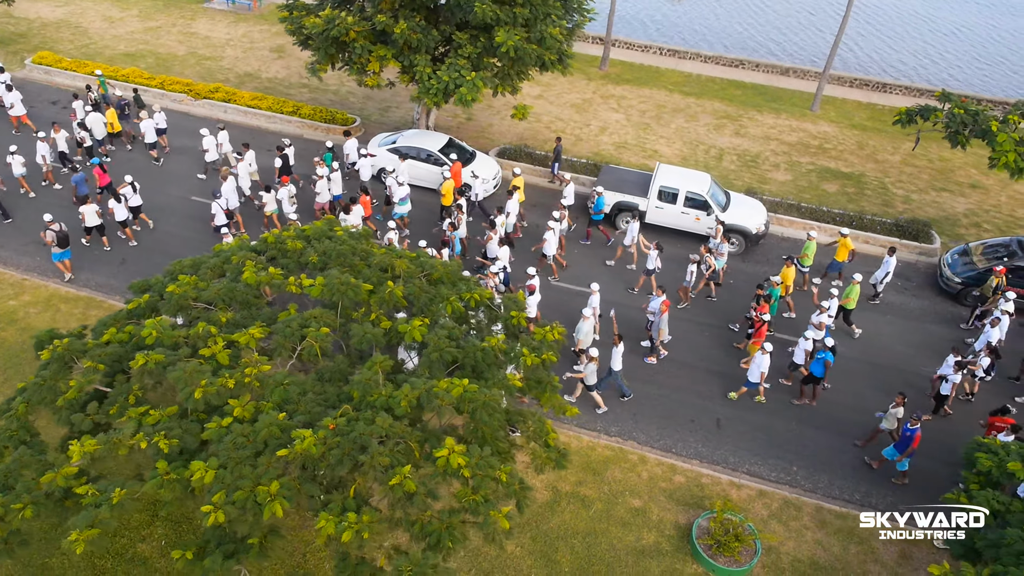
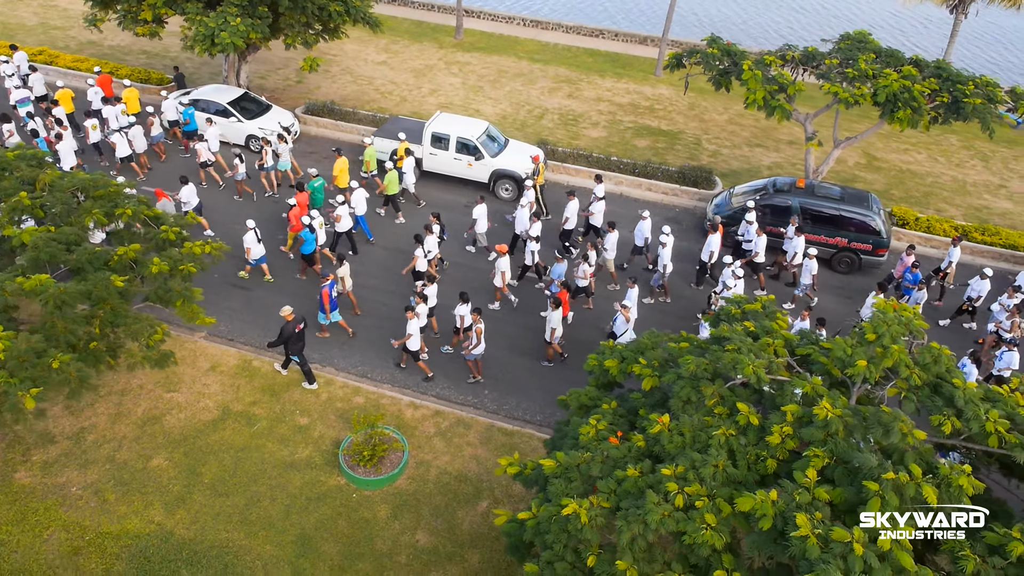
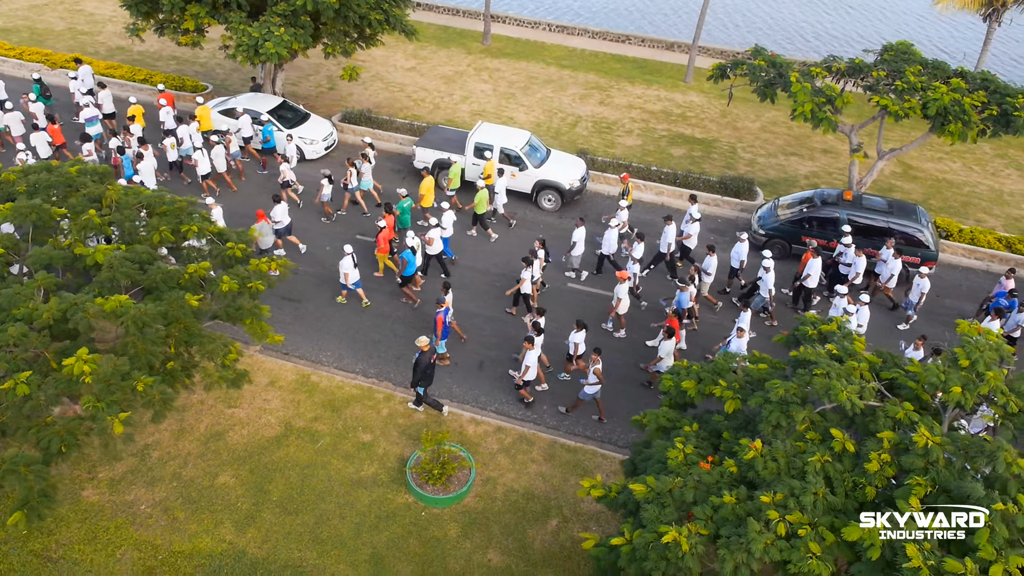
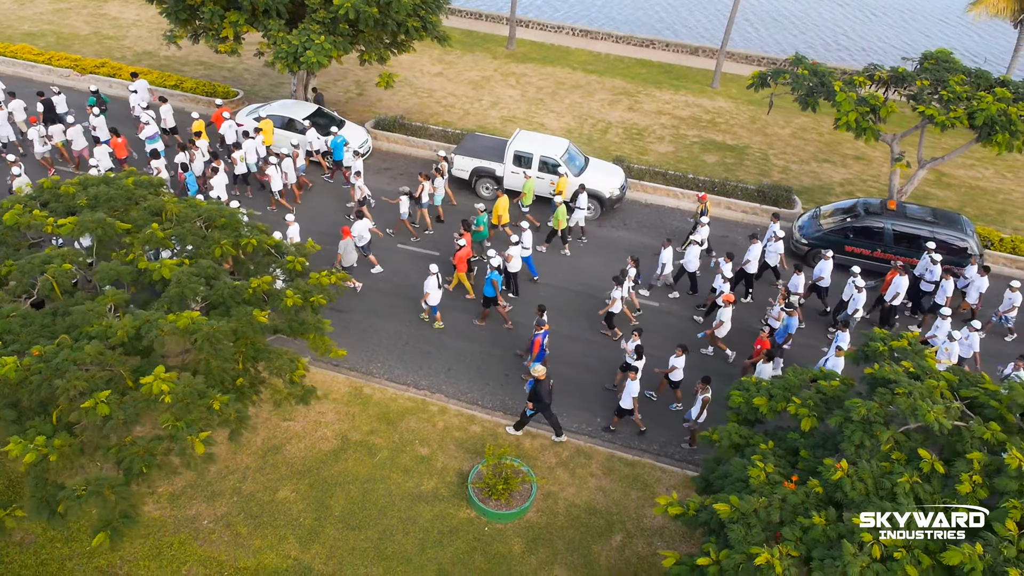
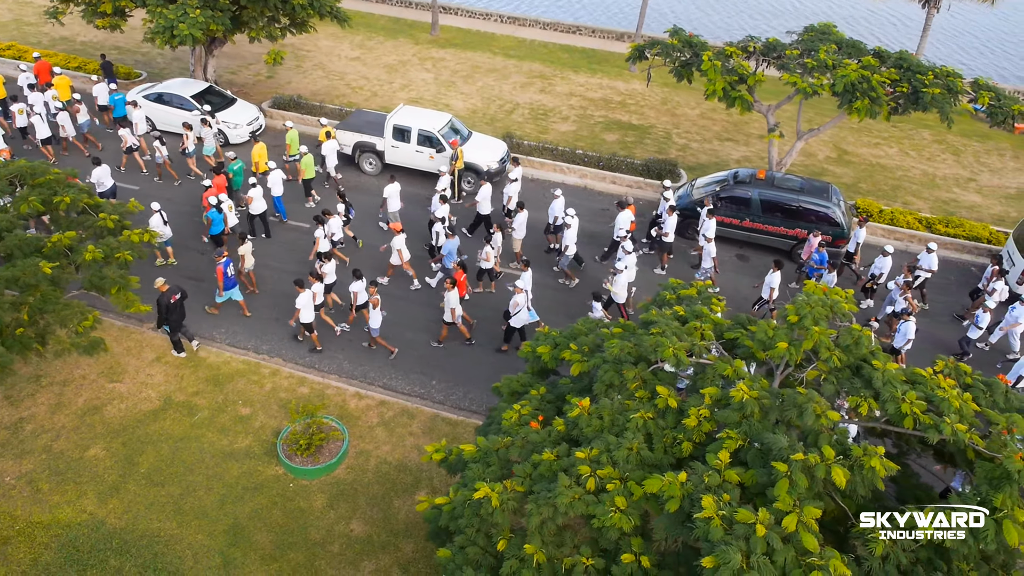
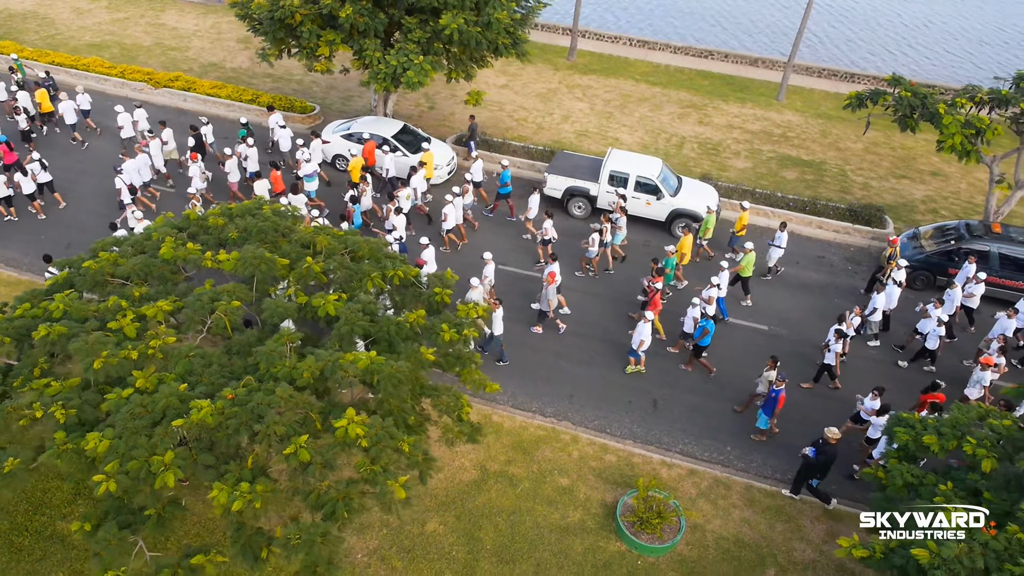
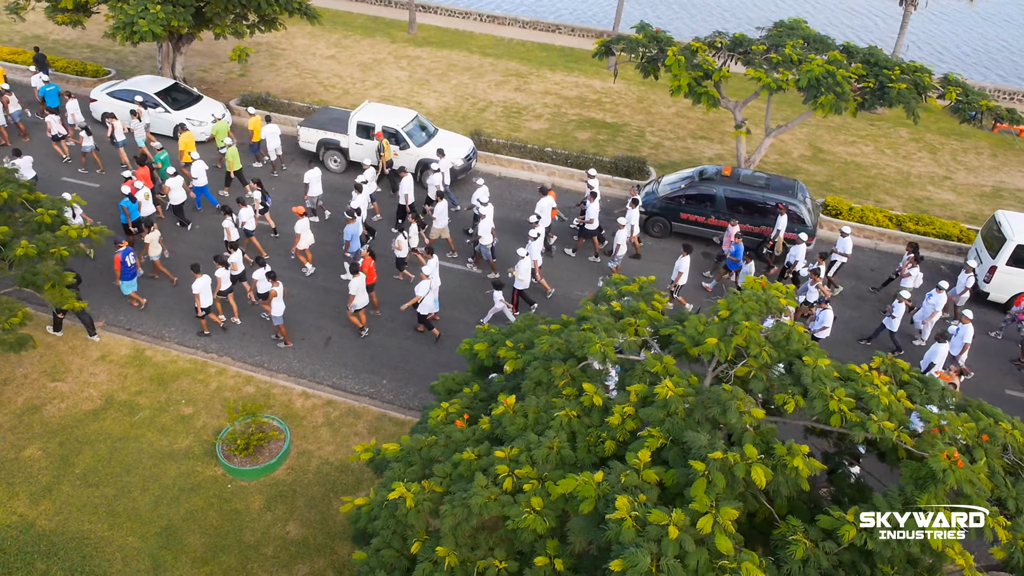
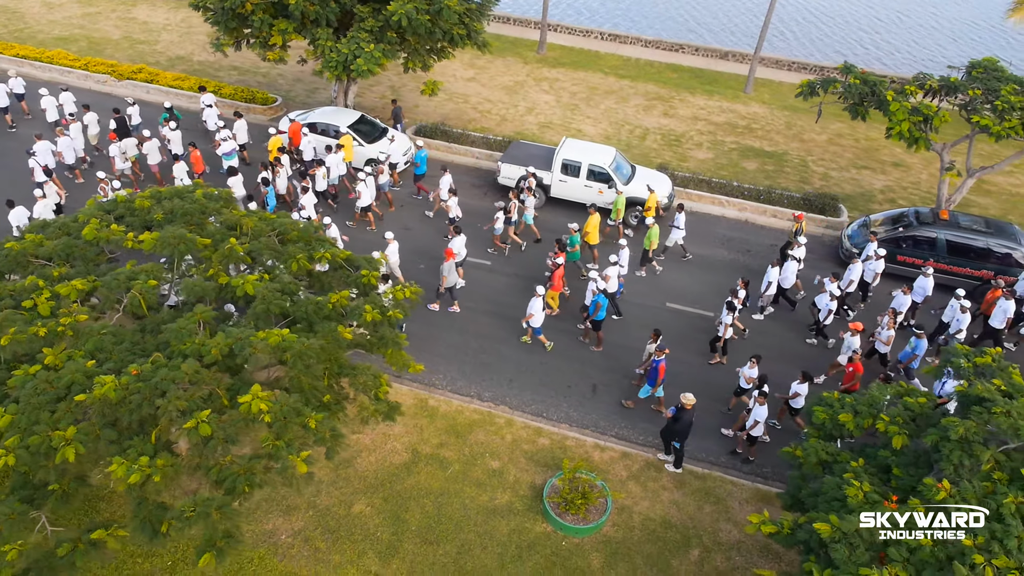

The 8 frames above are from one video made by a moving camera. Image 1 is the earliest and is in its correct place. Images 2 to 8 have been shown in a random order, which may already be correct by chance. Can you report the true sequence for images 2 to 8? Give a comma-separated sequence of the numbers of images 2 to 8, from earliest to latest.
6, 8, 4, 3, 2, 5, 7
